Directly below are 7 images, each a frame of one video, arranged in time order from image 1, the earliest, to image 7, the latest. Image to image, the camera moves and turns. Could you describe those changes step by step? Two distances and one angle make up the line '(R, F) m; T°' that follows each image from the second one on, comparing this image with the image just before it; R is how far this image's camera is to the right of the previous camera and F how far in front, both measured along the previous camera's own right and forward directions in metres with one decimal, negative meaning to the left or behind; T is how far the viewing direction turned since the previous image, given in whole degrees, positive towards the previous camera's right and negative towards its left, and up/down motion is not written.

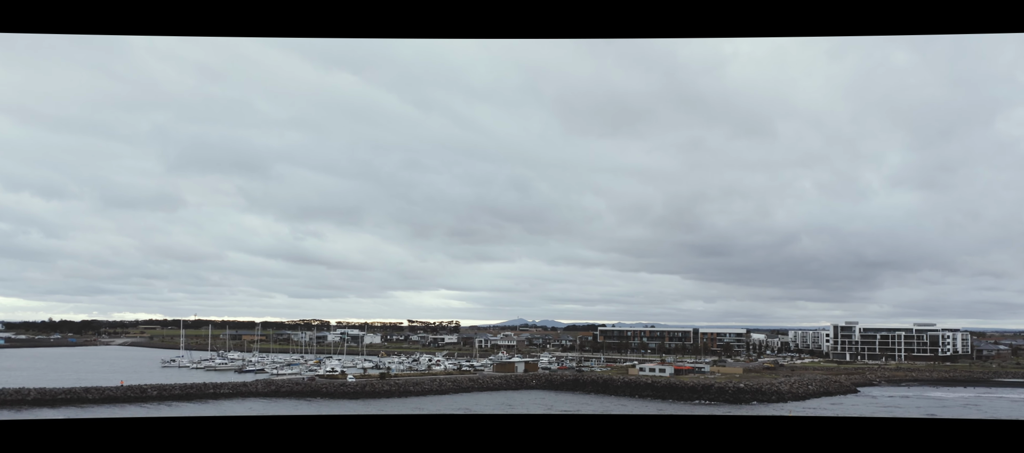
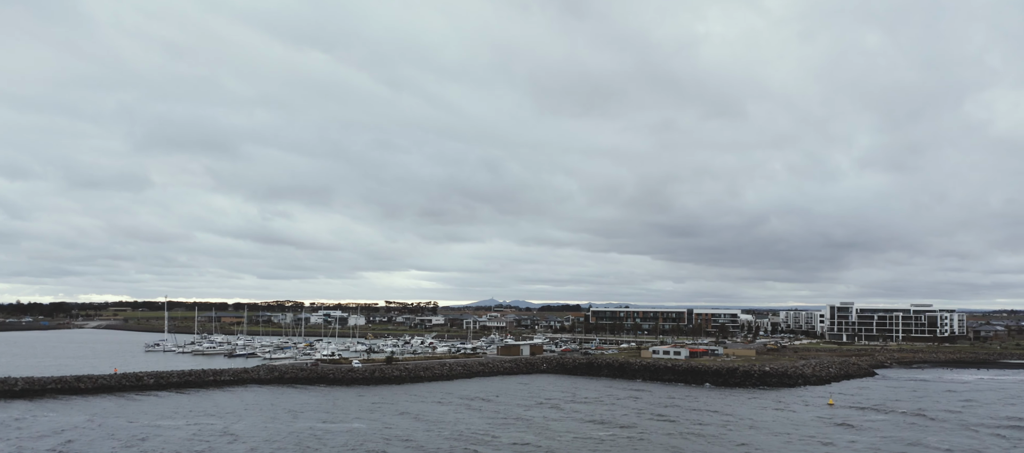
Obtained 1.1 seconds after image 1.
(-1.8, +1.8) m; +2°
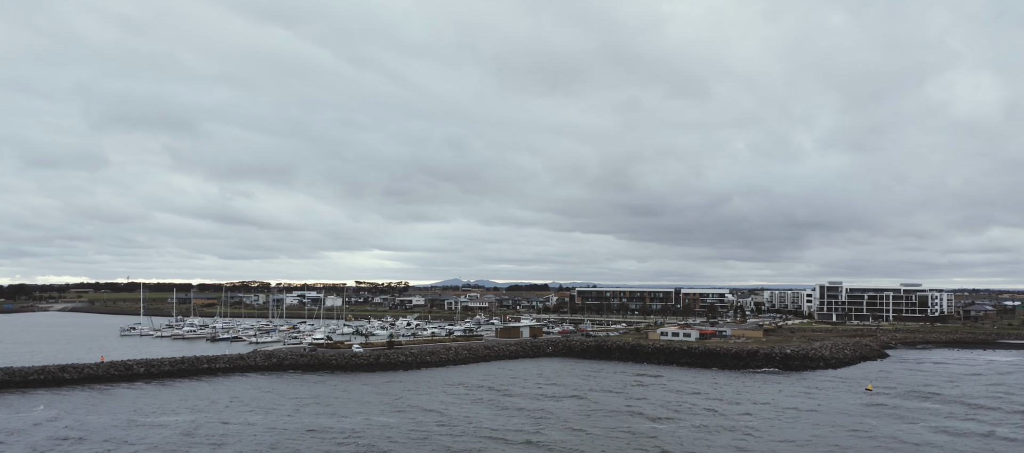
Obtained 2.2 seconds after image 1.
(-1.8, +1.8) m; +2°
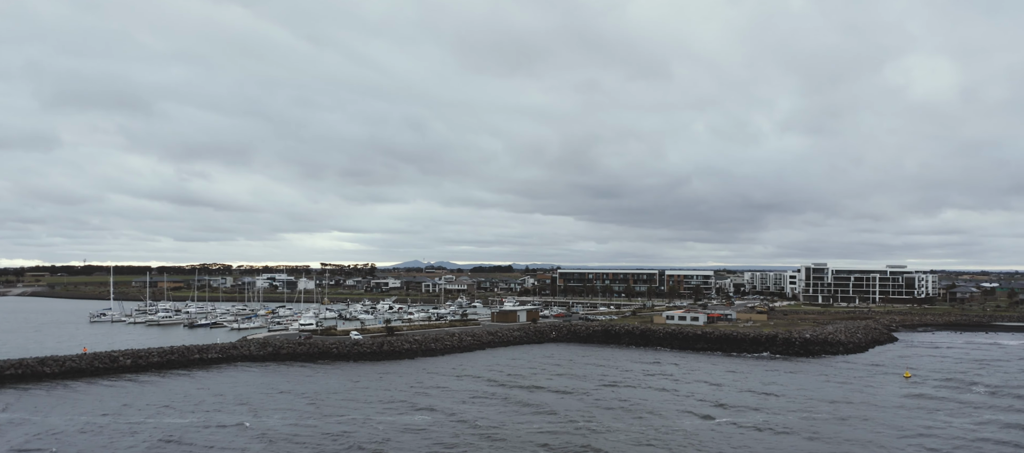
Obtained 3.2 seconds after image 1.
(-1.8, +1.8) m; +3°
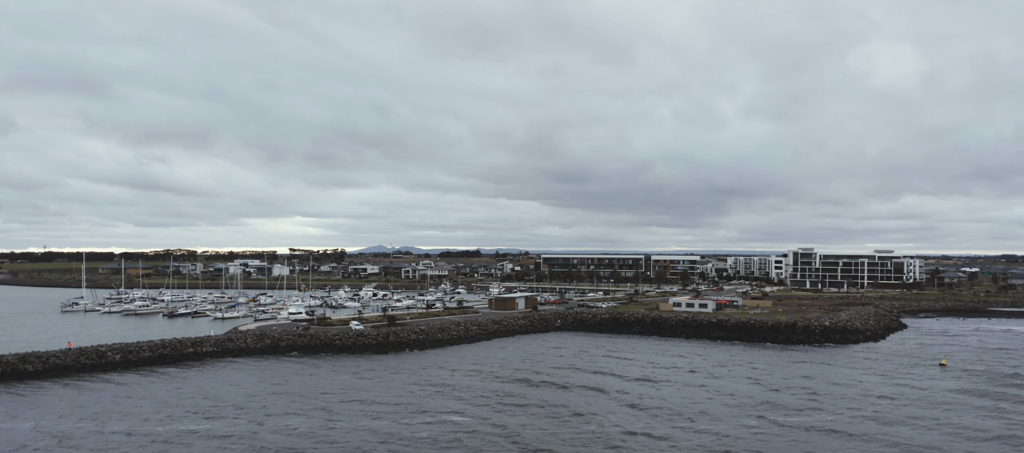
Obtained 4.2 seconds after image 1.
(-1.6, +1.6) m; +2°
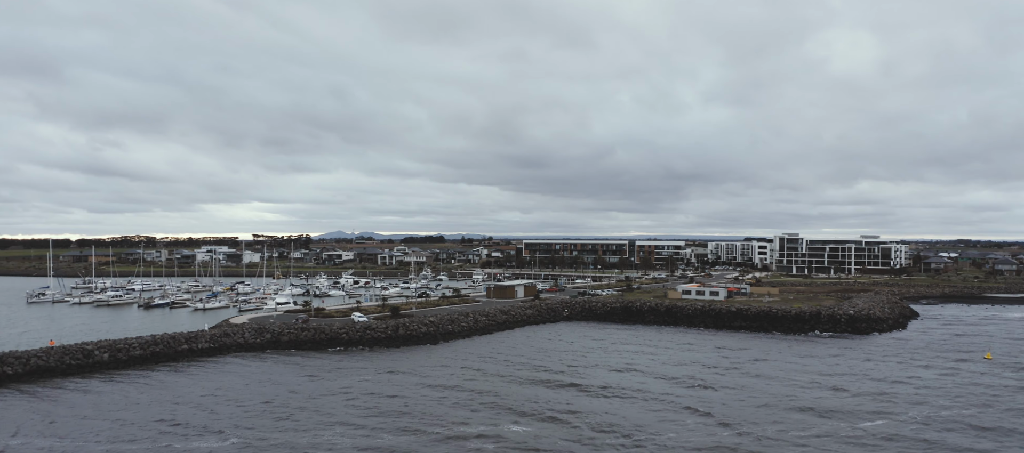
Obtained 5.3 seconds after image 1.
(-1.9, +1.8) m; +3°
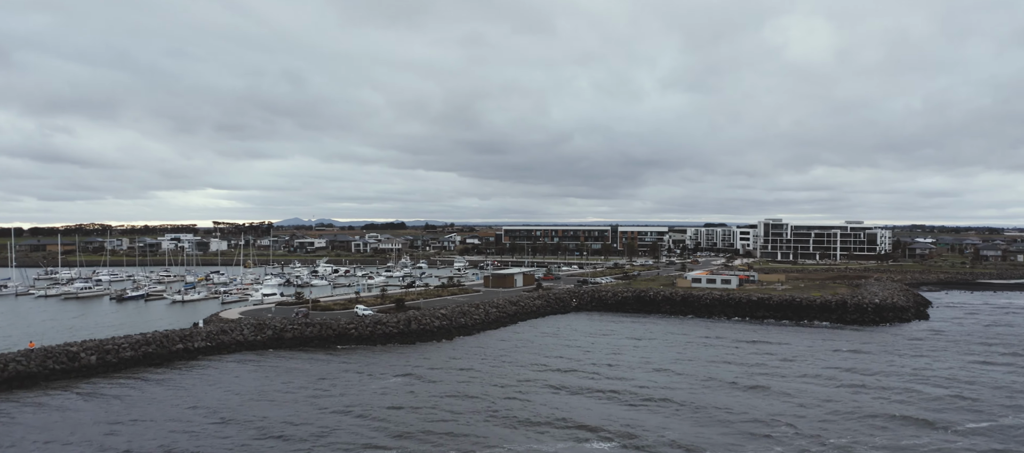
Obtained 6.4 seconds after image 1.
(-1.9, +1.8) m; +3°
